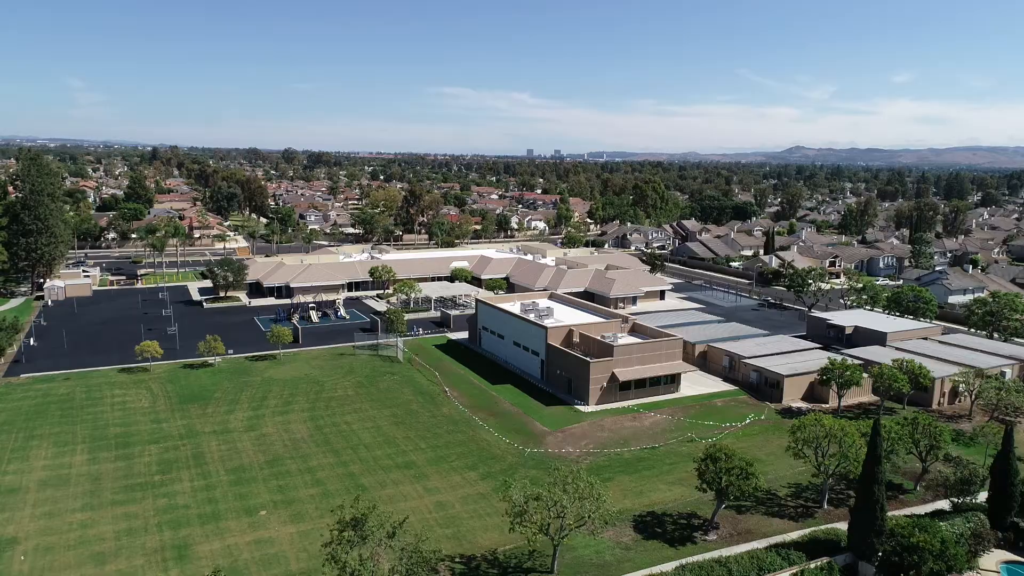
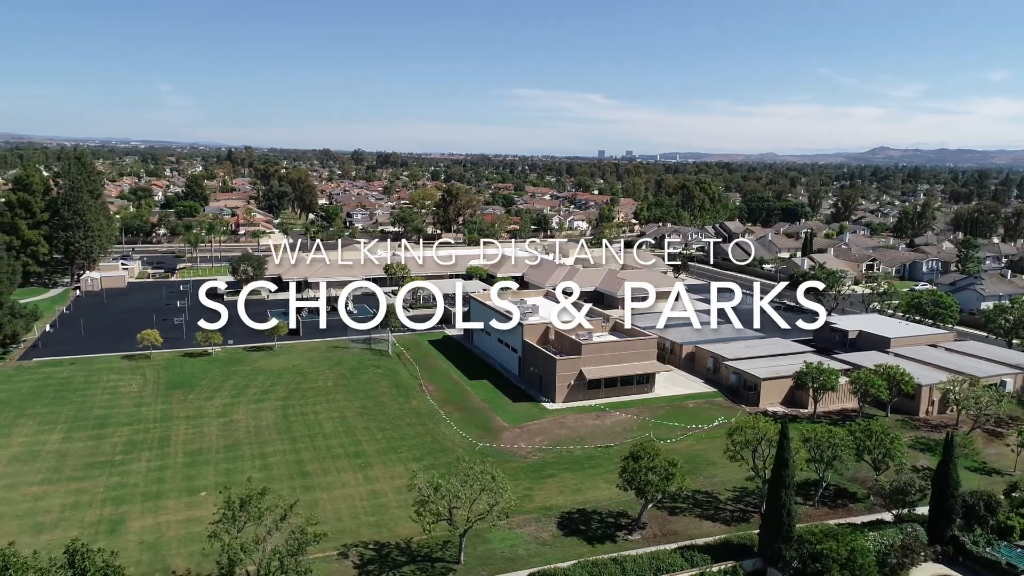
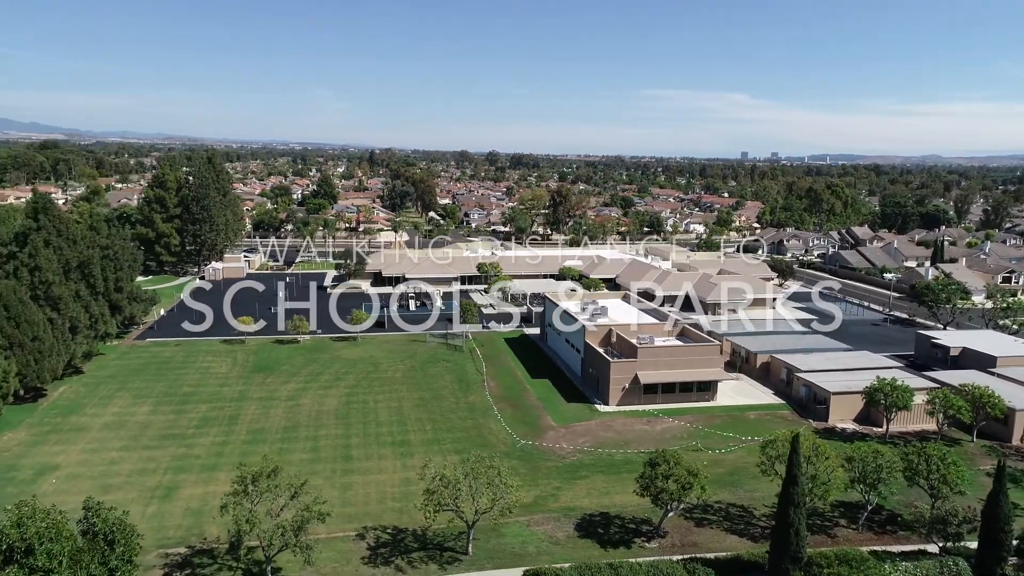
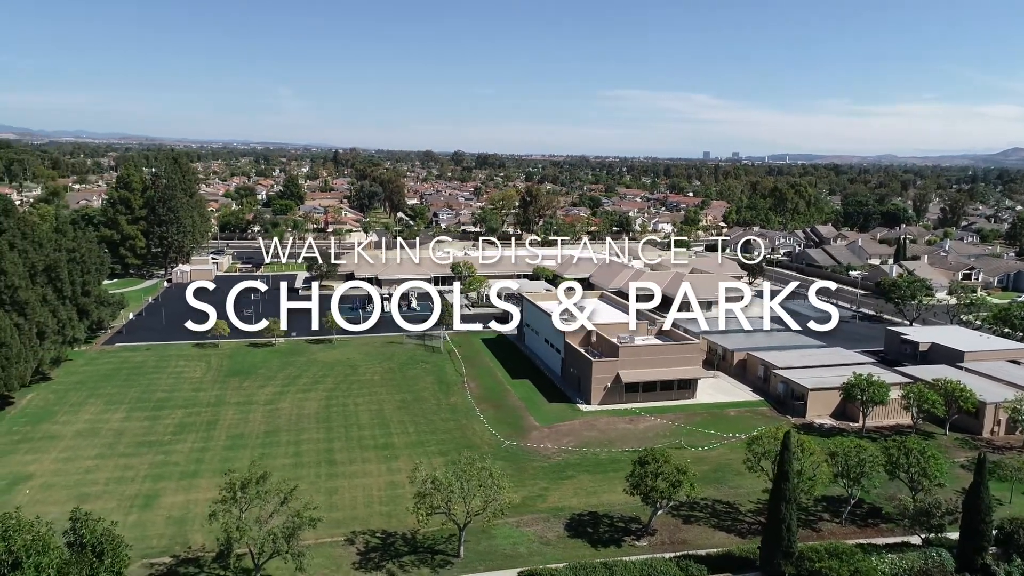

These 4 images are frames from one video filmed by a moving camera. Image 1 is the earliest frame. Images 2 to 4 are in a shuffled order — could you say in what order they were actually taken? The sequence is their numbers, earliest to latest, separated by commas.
2, 4, 3
